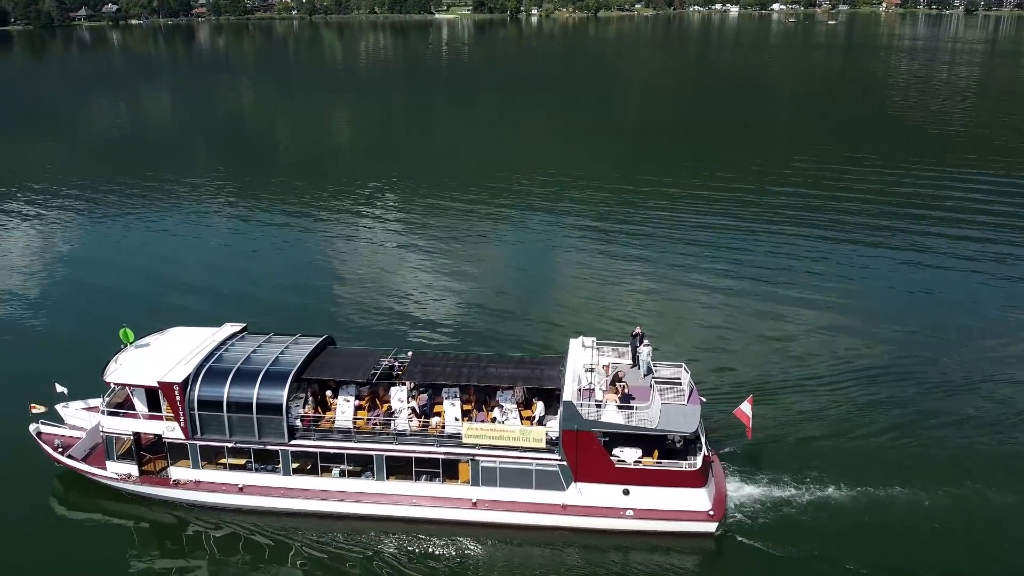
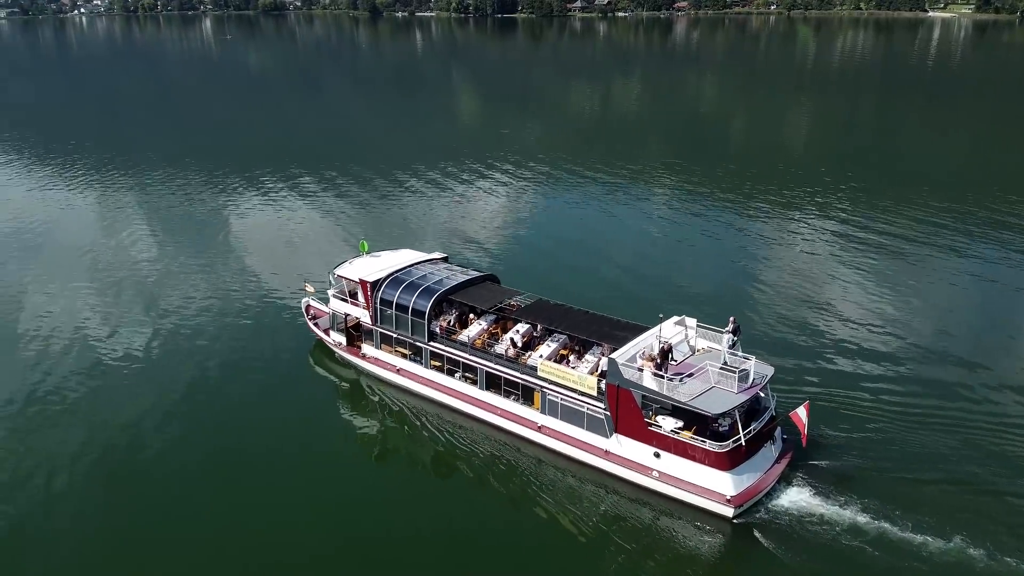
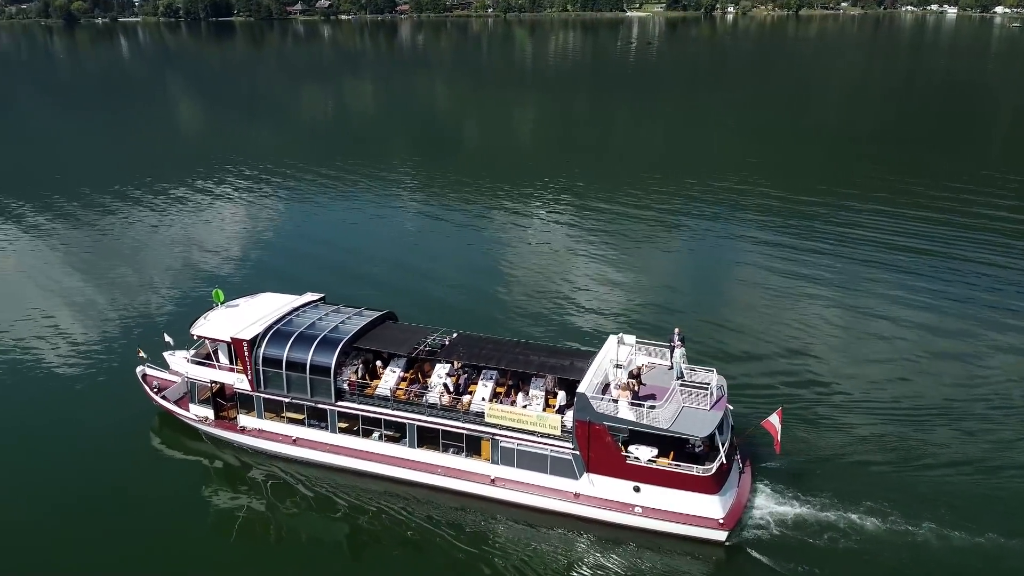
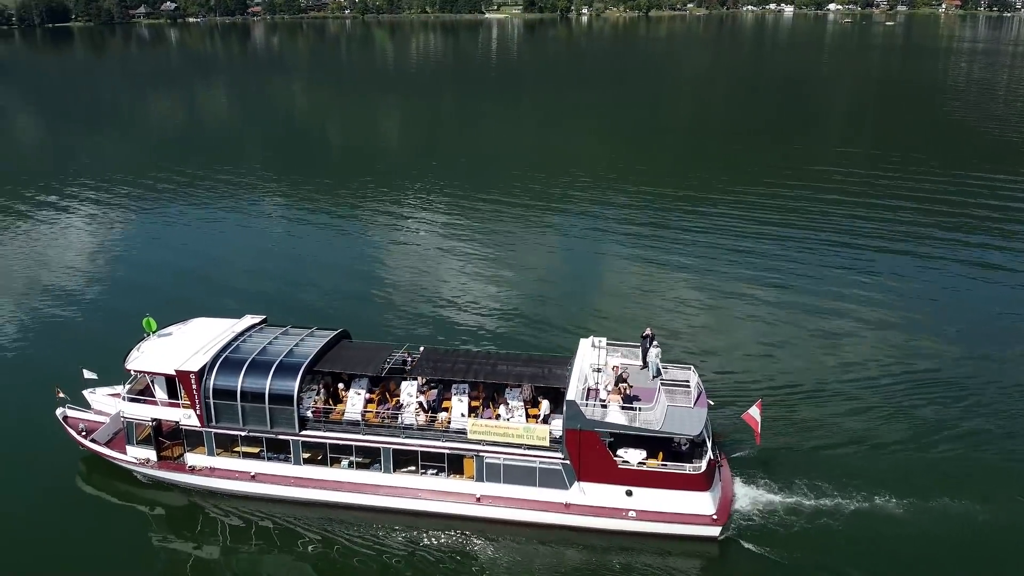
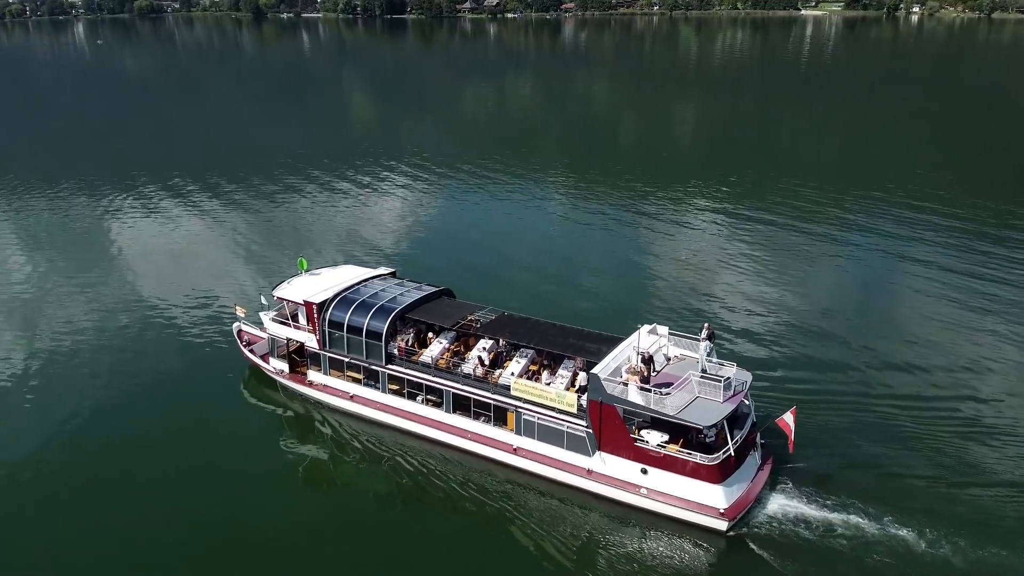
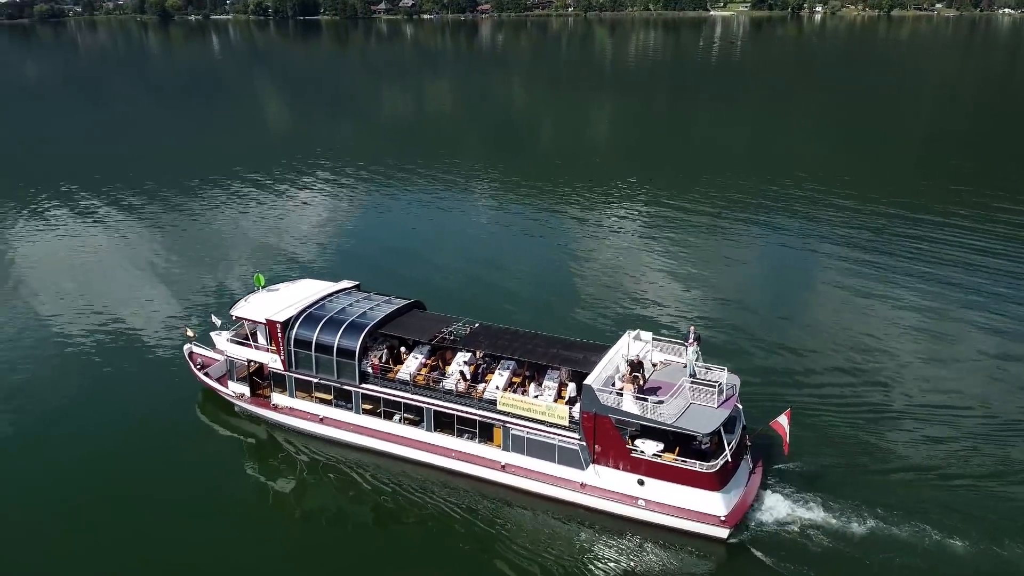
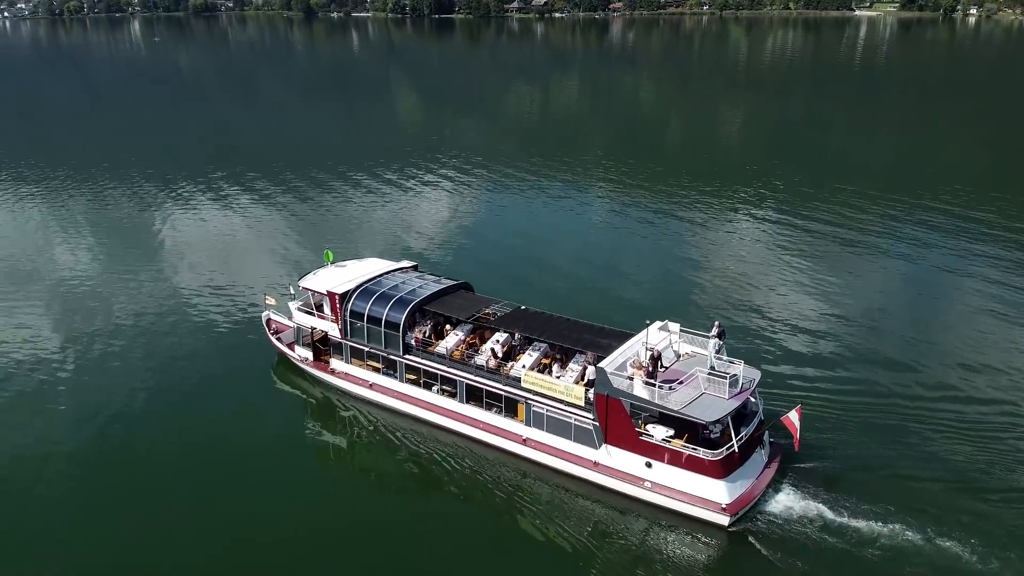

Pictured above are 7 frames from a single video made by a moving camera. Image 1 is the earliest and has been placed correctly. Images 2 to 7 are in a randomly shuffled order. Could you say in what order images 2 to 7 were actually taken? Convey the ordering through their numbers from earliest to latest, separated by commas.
4, 3, 6, 5, 7, 2
